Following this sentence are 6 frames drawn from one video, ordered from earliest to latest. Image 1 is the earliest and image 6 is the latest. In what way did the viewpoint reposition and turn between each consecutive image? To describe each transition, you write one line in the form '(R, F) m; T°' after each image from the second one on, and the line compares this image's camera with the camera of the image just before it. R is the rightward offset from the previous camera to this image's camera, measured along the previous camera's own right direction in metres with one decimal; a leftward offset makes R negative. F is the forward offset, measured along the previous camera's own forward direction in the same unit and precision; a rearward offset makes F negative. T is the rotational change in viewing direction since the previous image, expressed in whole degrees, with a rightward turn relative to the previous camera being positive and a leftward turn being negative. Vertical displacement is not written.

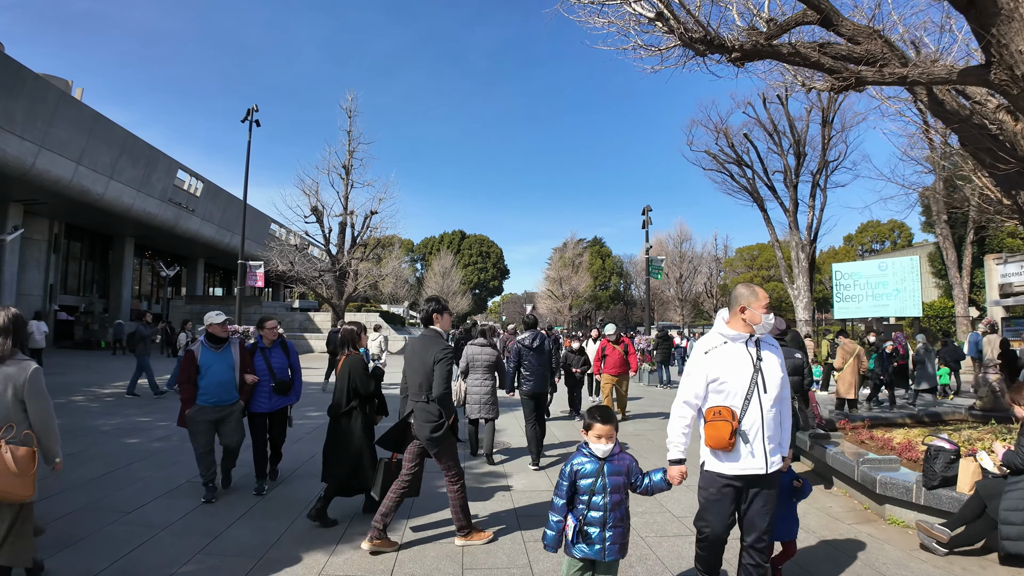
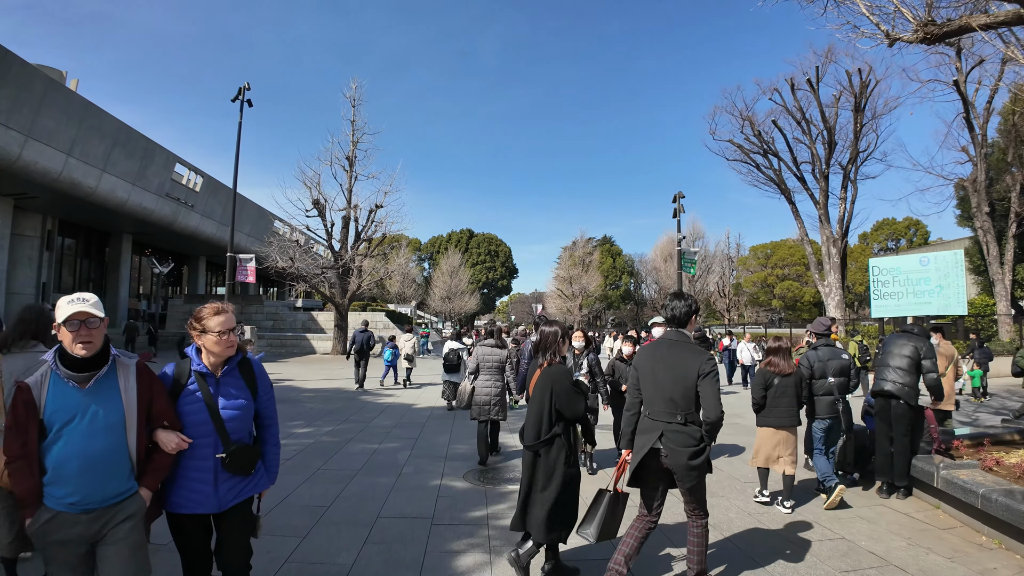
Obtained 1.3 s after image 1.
(-0.2, +1.4) m; -1°
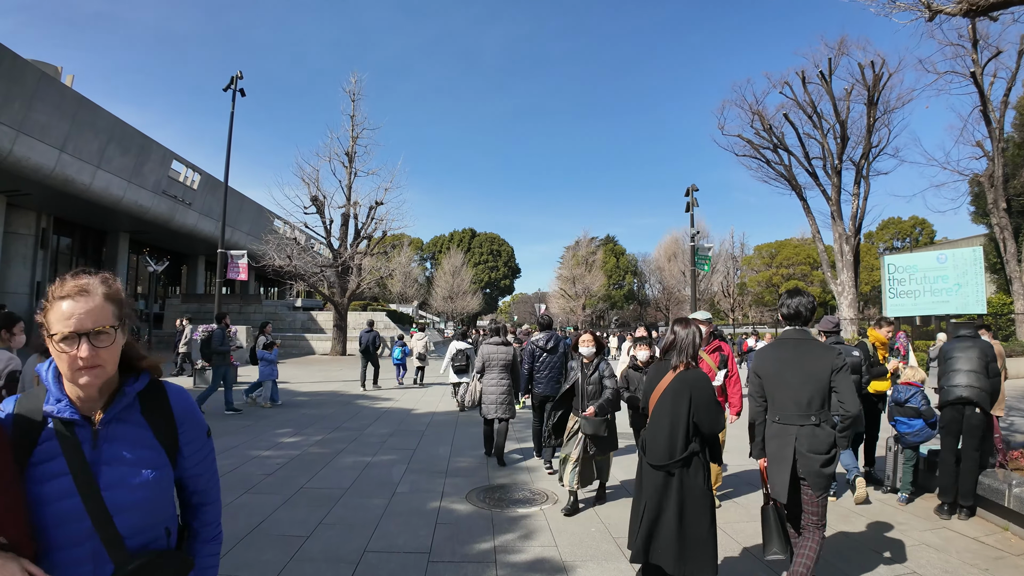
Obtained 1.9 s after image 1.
(-0.1, +0.6) m; 0°
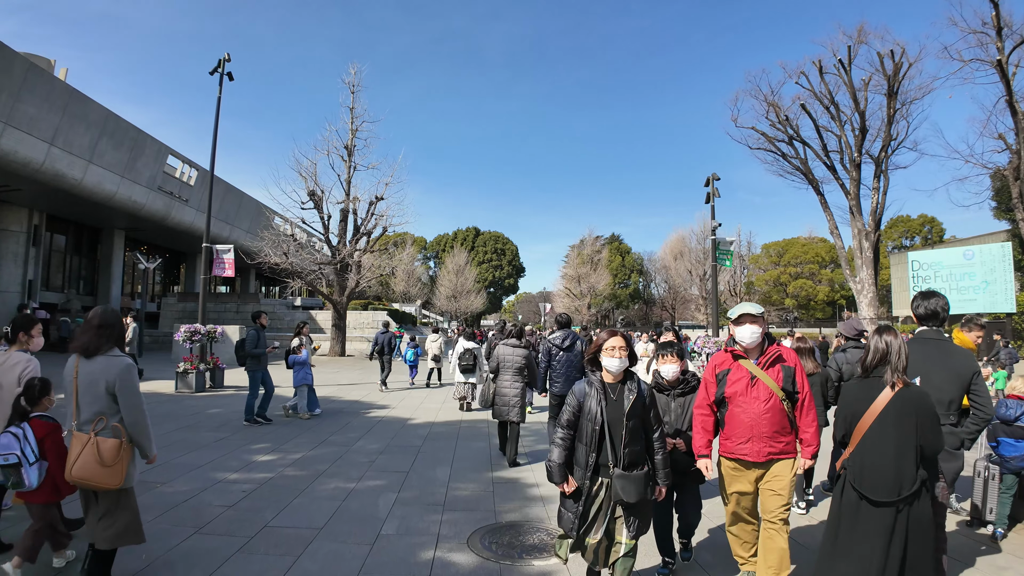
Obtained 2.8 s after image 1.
(-0.1, +0.9) m; 0°
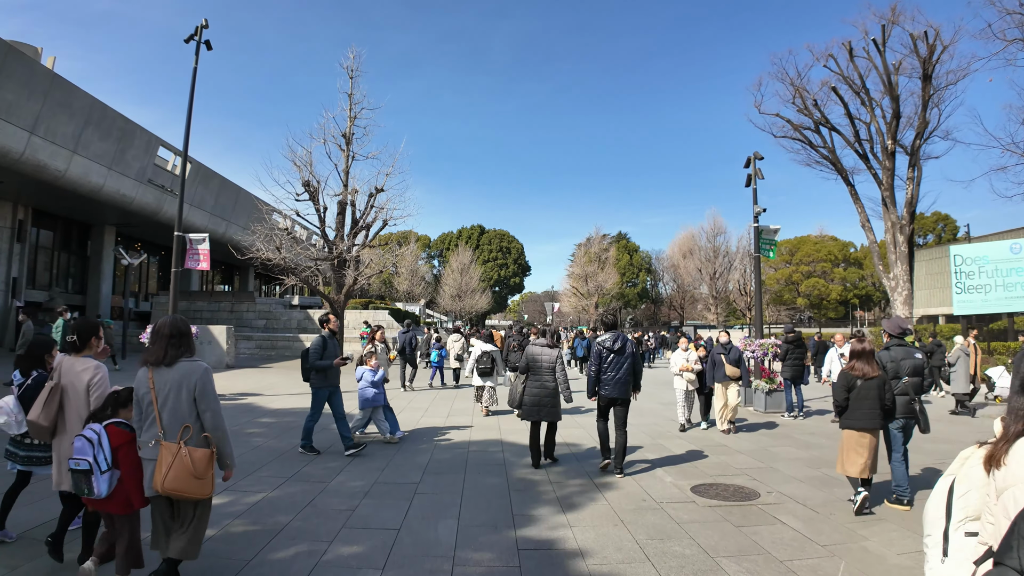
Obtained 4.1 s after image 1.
(-0.2, +1.4) m; 0°
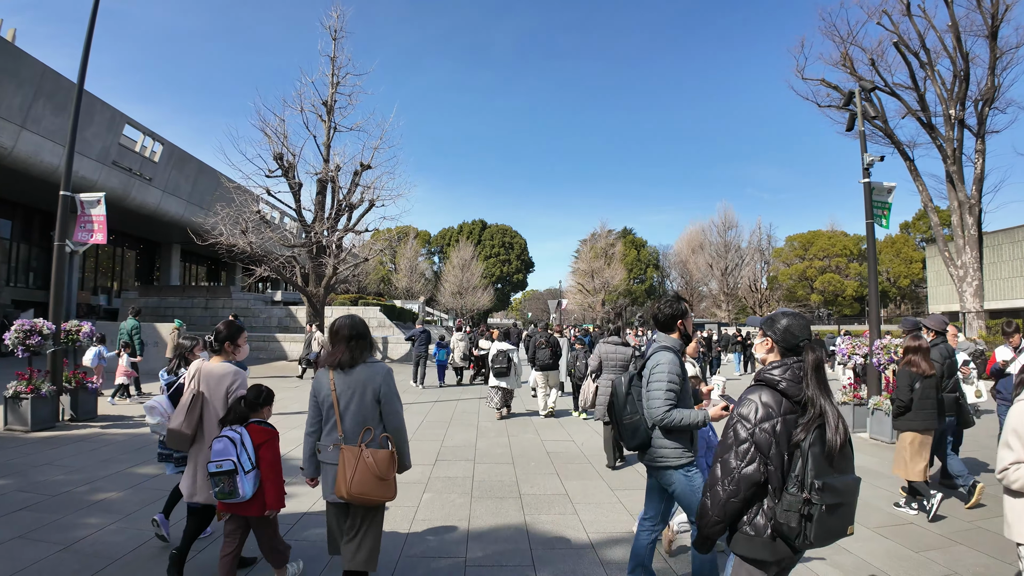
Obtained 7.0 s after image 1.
(-0.2, +2.7) m; 0°
